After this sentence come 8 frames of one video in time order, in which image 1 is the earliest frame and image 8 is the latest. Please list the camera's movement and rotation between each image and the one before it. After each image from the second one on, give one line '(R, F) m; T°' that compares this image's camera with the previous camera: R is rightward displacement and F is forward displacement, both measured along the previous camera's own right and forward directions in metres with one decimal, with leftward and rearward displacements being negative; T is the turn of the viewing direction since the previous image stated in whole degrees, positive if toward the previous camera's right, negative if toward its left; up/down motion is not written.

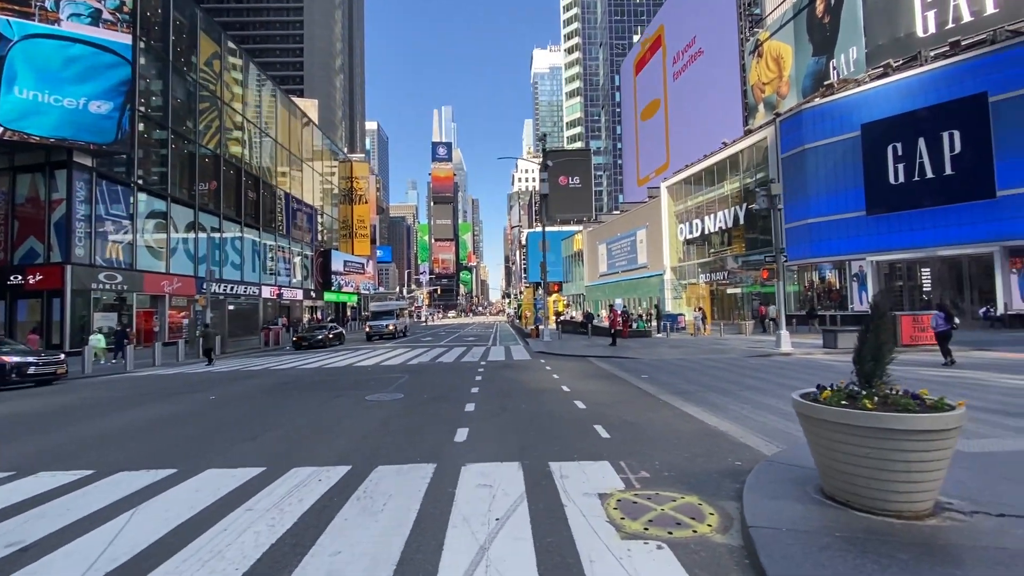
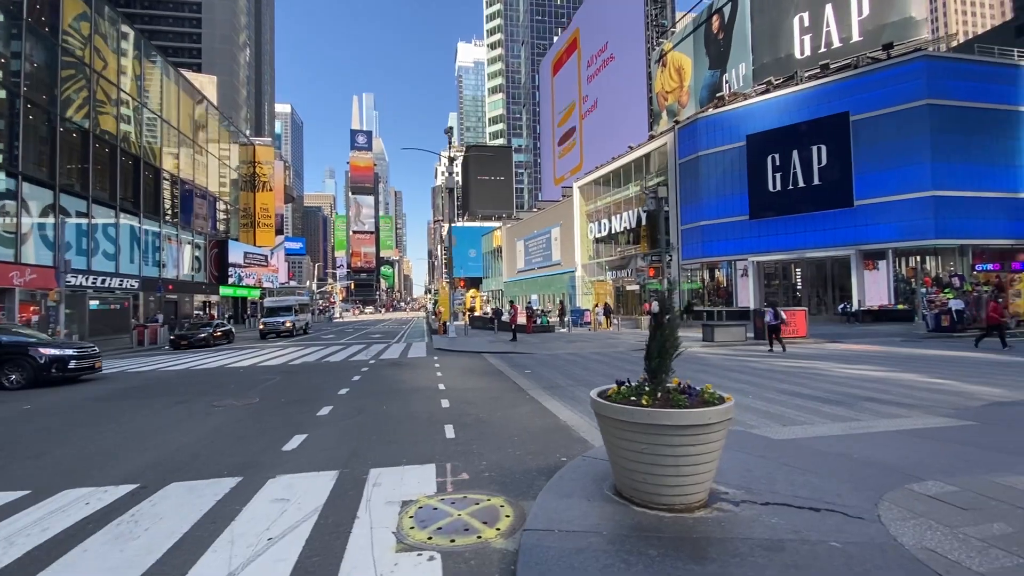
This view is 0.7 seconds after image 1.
(+1.1, +0.2) m; +9°
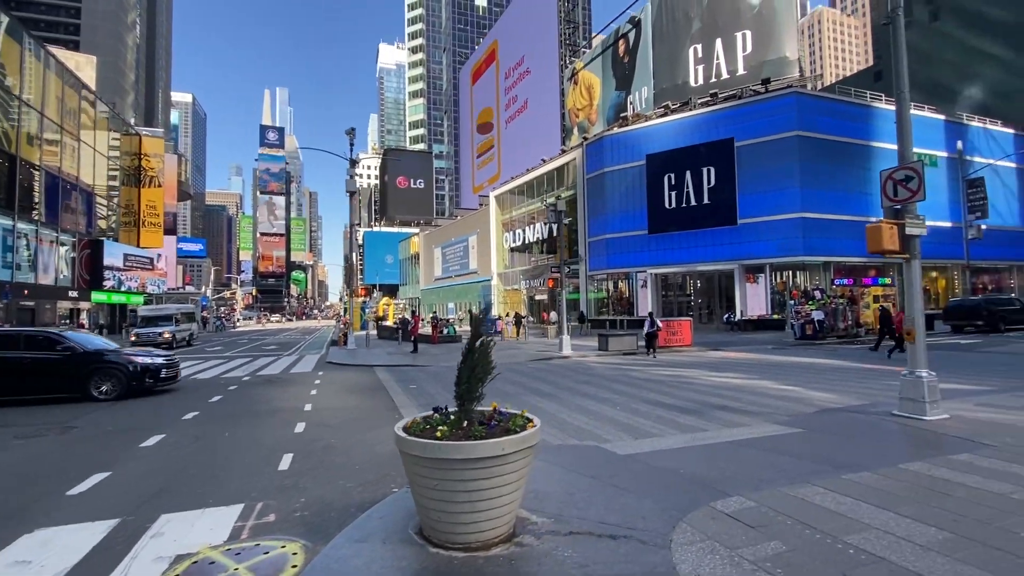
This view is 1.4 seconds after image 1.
(+1.0, +0.2) m; +9°
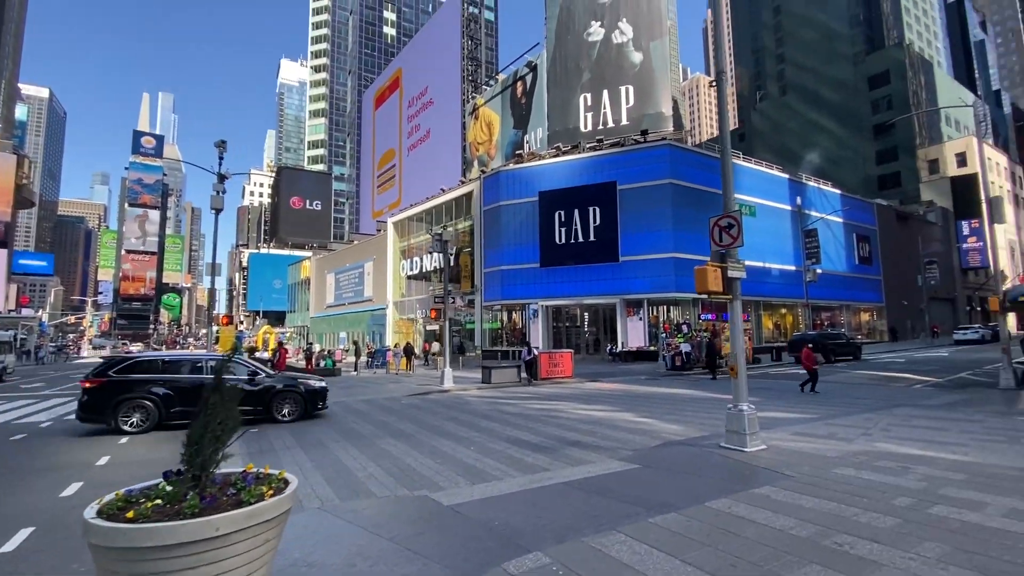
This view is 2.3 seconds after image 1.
(+1.0, +0.3) m; +11°
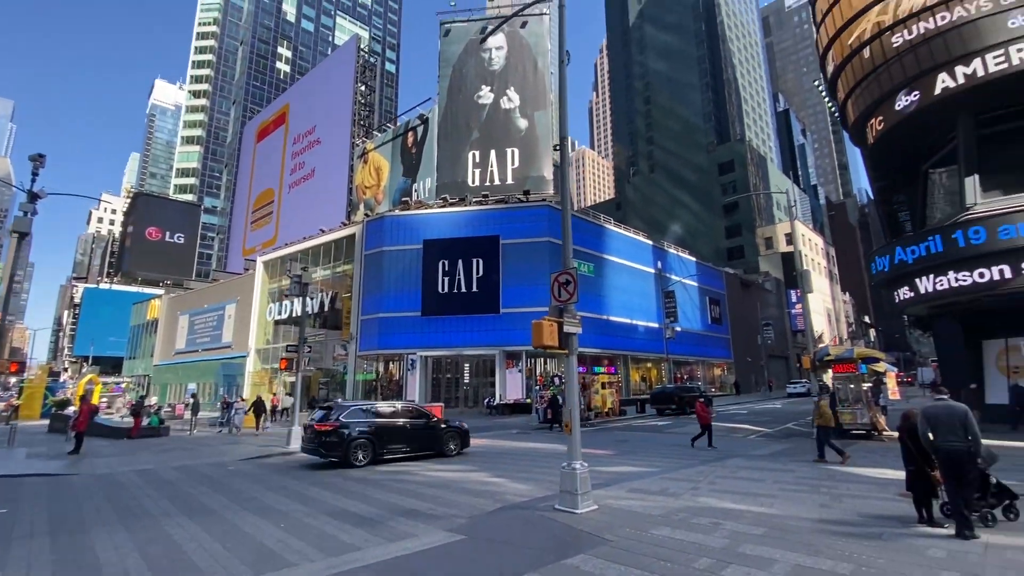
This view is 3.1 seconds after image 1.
(+1.0, +0.3) m; +13°
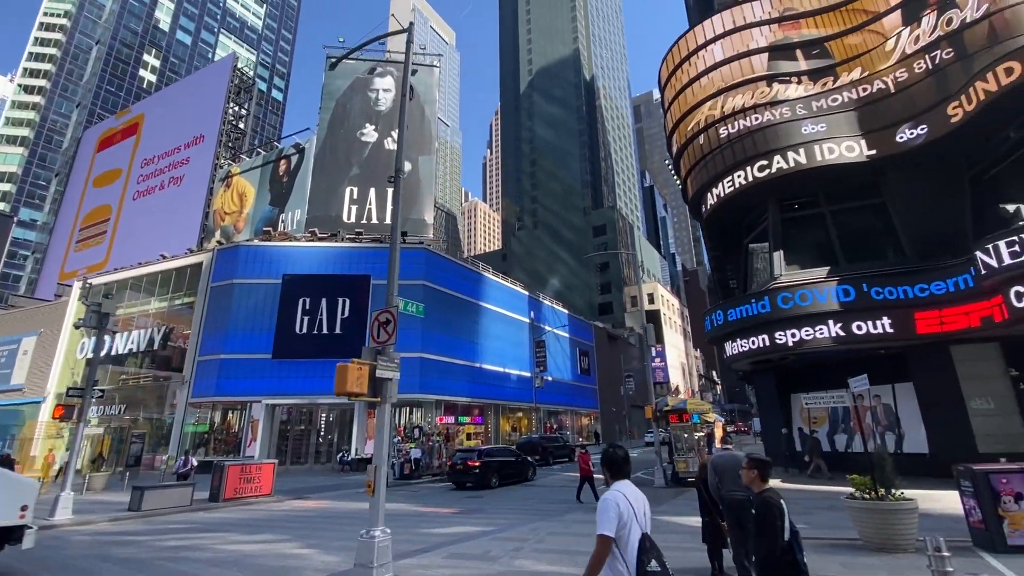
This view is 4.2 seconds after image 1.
(+1.1, +0.4) m; +13°
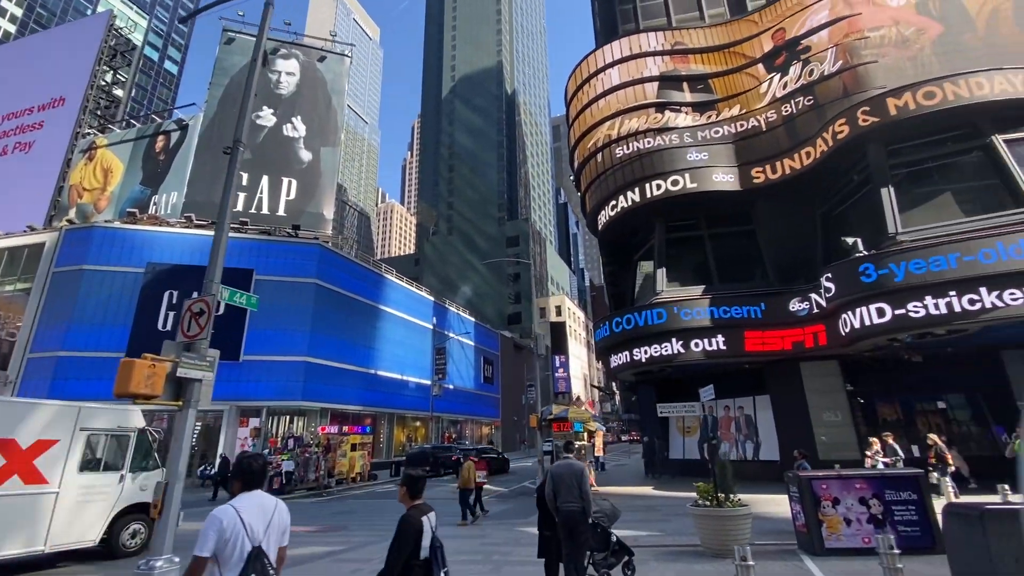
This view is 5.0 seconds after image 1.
(+1.0, +0.5) m; +10°
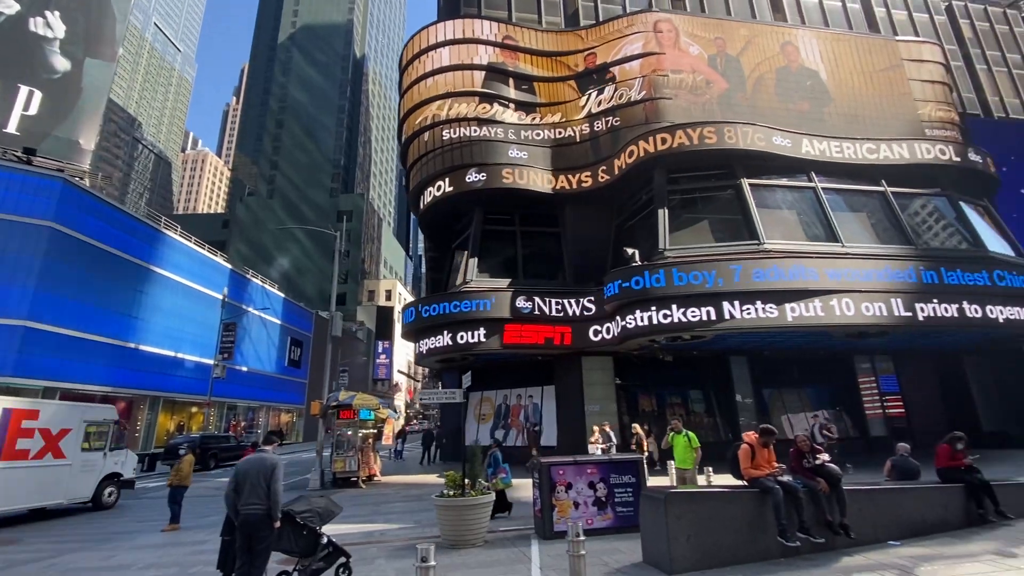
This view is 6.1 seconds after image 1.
(+1.4, +0.6) m; +19°
